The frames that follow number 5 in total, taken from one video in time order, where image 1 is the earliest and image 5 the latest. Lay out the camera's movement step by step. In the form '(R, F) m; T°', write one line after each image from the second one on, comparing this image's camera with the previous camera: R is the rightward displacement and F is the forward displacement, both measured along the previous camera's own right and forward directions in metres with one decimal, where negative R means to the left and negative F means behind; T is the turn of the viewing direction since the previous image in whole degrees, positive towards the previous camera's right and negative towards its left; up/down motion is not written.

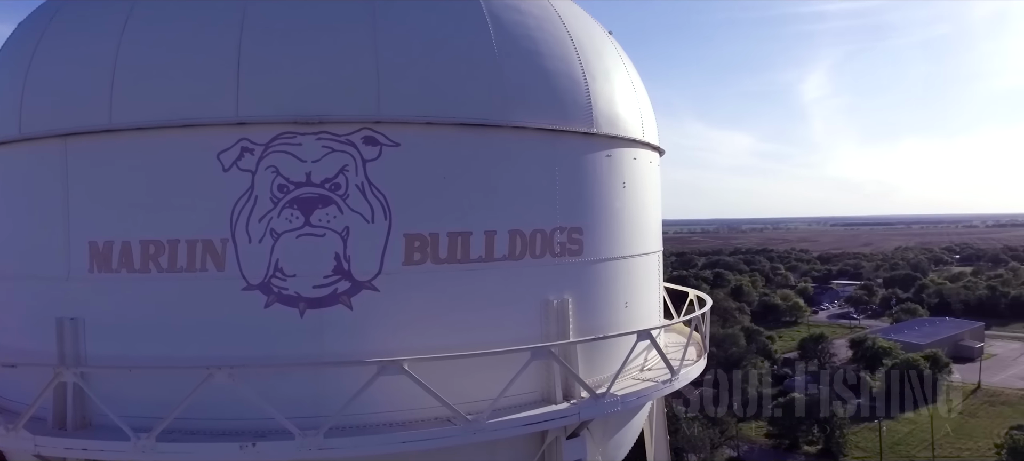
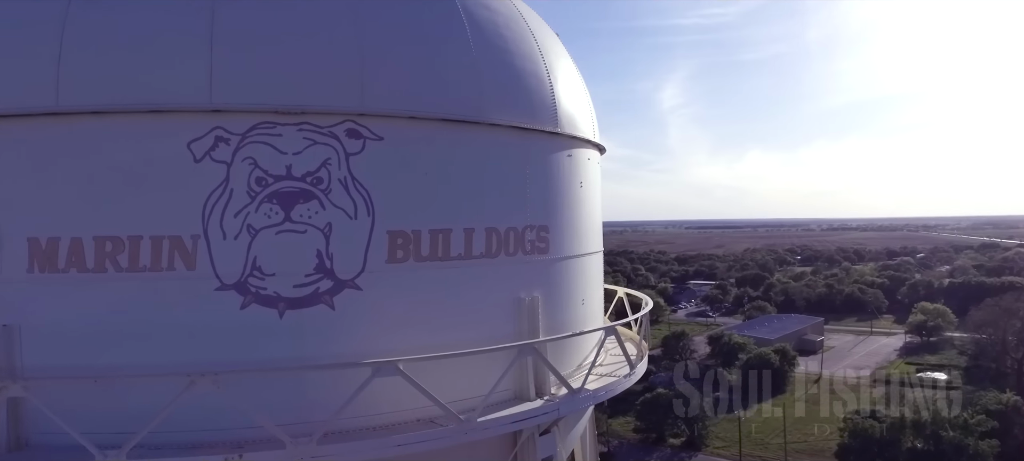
(-0.8, +0.1) m; +10°
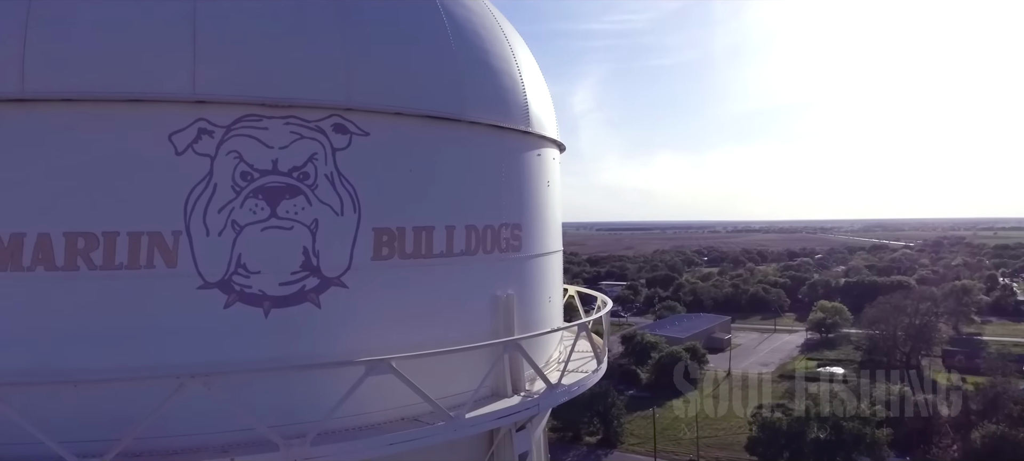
(-0.5, 0.0) m; +7°
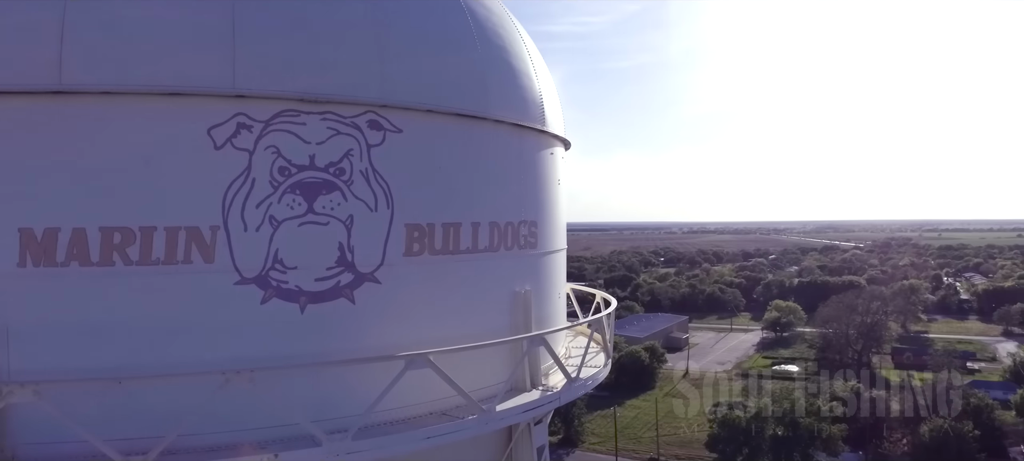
(-0.5, -0.1) m; +3°
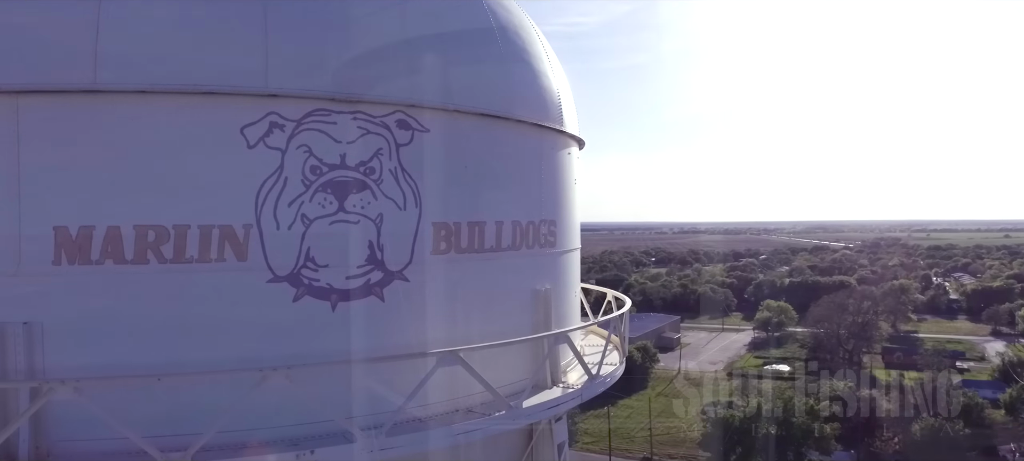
(-0.3, 0.0) m; +1°
